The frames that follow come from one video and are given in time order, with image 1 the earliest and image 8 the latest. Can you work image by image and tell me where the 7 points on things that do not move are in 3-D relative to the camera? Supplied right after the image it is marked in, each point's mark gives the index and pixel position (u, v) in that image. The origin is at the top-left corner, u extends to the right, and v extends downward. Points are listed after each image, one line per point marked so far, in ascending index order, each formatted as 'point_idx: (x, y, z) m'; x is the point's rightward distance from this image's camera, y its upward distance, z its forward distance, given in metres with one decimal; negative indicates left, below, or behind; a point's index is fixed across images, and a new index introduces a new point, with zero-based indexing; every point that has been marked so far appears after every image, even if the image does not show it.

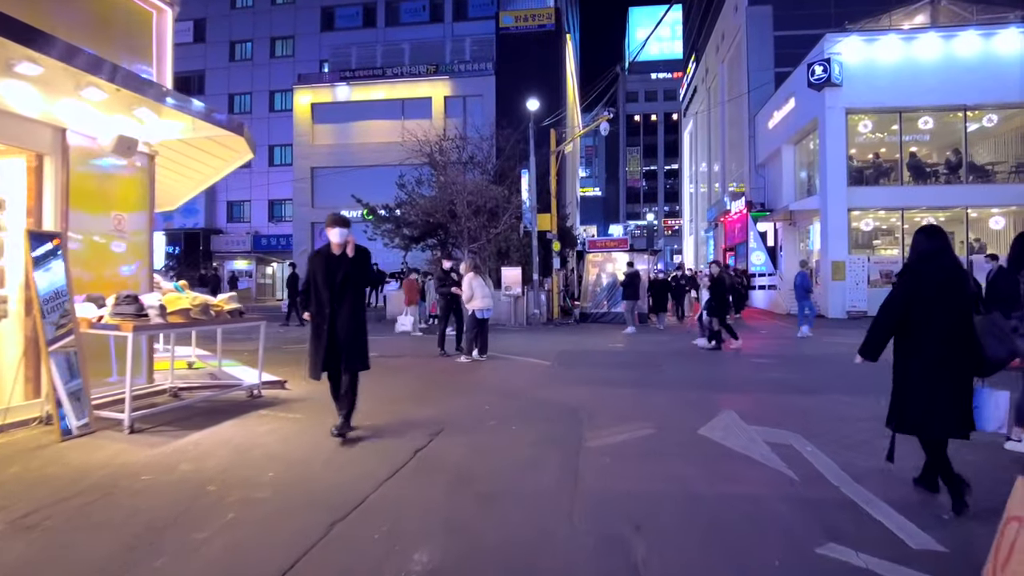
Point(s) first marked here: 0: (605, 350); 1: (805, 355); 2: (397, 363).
0: (+1.9, -1.4, +14.7) m
1: (+6.0, -1.4, +14.0) m
2: (-2.2, -1.5, +12.9) m
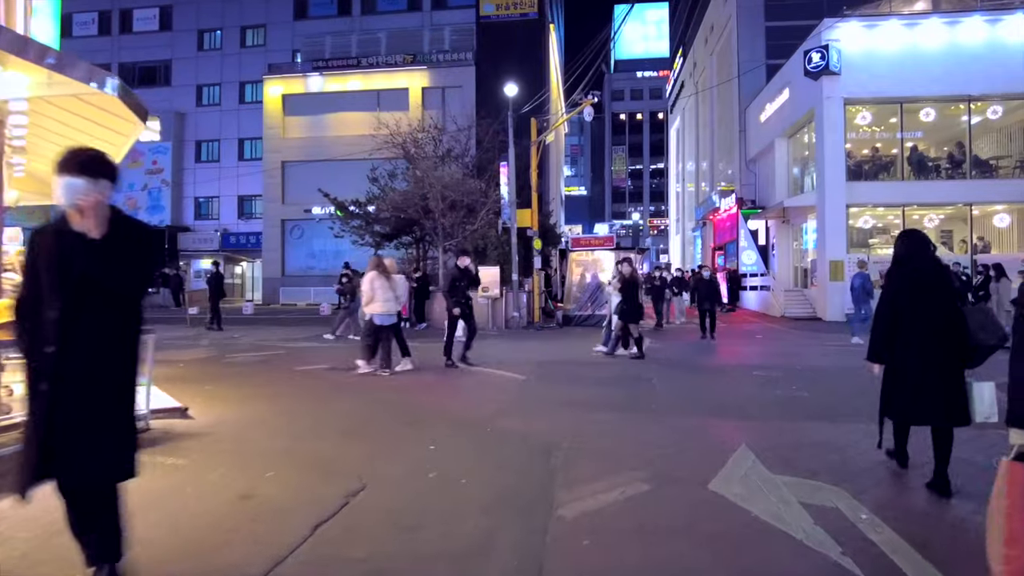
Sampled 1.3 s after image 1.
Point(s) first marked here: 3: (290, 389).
0: (+1.4, -1.4, +13.0) m
1: (+5.5, -1.5, +12.4) m
2: (-2.7, -1.5, +11.1) m
3: (-3.4, -1.6, +10.0) m
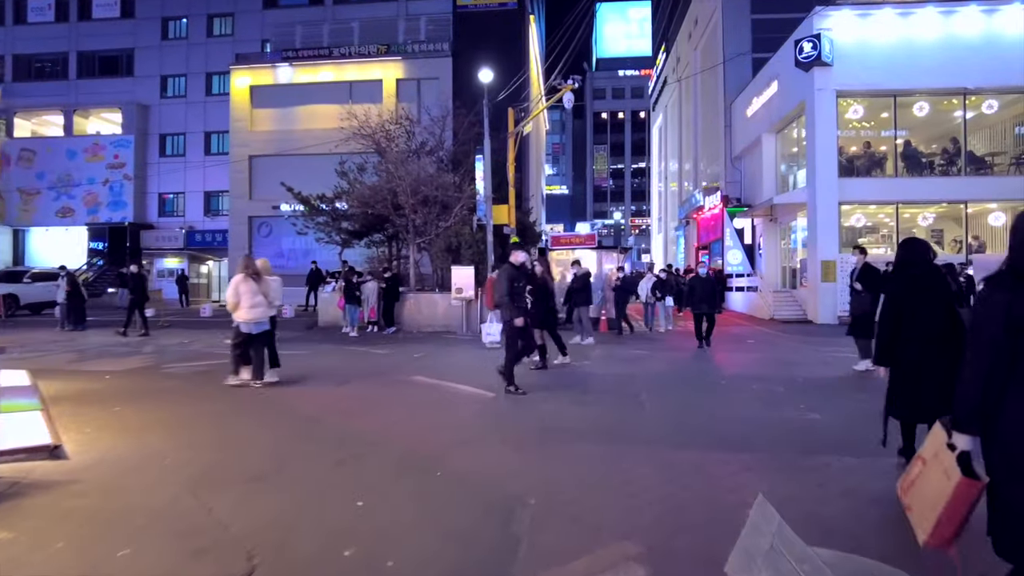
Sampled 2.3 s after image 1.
0: (+0.8, -1.5, +11.6) m
1: (+5.0, -1.5, +11.1) m
2: (-3.2, -1.6, +9.7) m
3: (-3.8, -1.6, +8.5) m
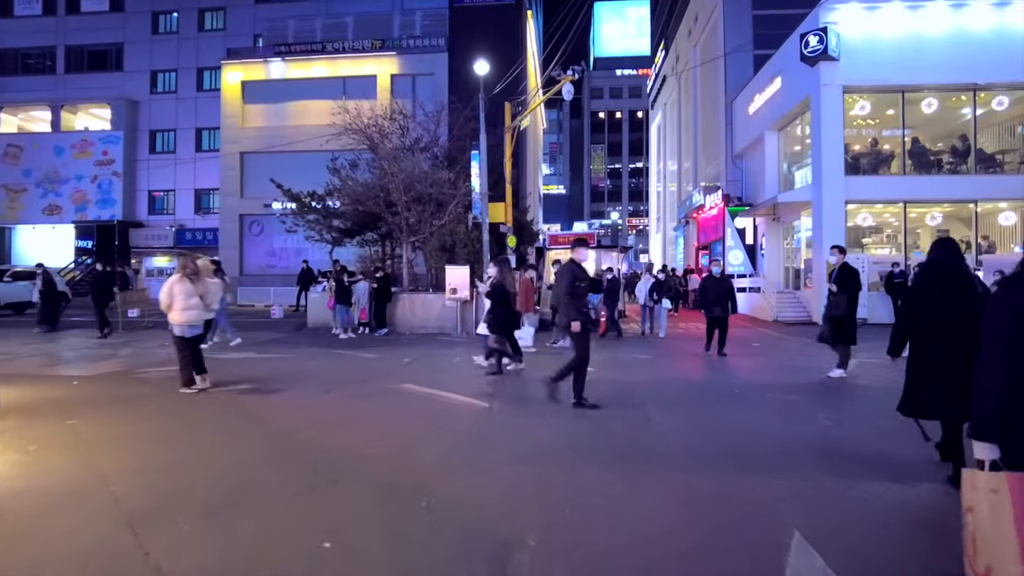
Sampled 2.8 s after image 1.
0: (+0.8, -1.5, +10.9) m
1: (+4.9, -1.6, +10.4) m
2: (-3.2, -1.6, +8.9) m
3: (-3.9, -1.6, +7.8) m
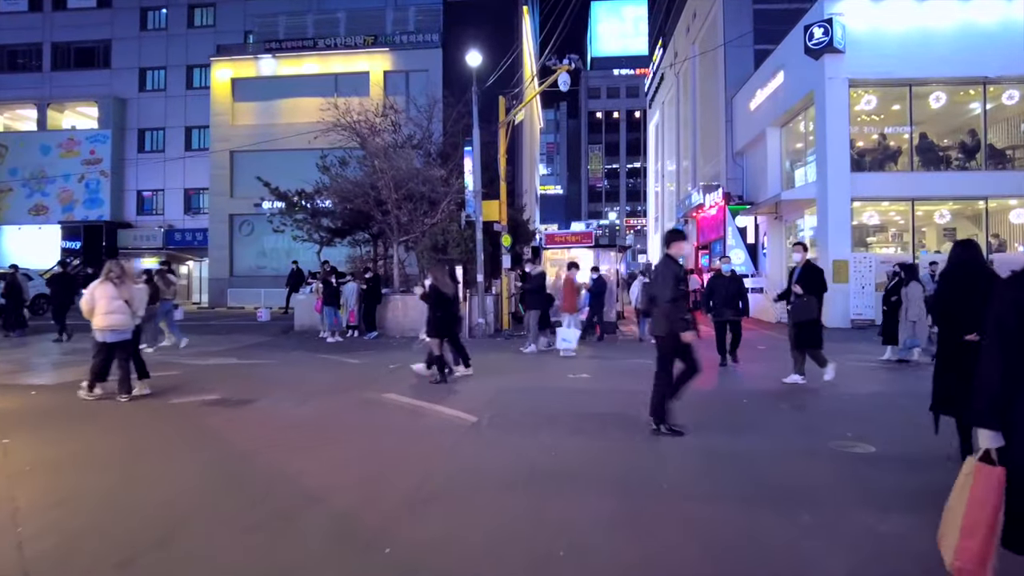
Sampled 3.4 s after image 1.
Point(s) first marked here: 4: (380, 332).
0: (+0.7, -1.5, +10.1) m
1: (+4.8, -1.6, +9.7) m
2: (-3.4, -1.6, +8.1) m
3: (-4.0, -1.6, +7.0) m
4: (-3.9, -1.3, +19.6) m
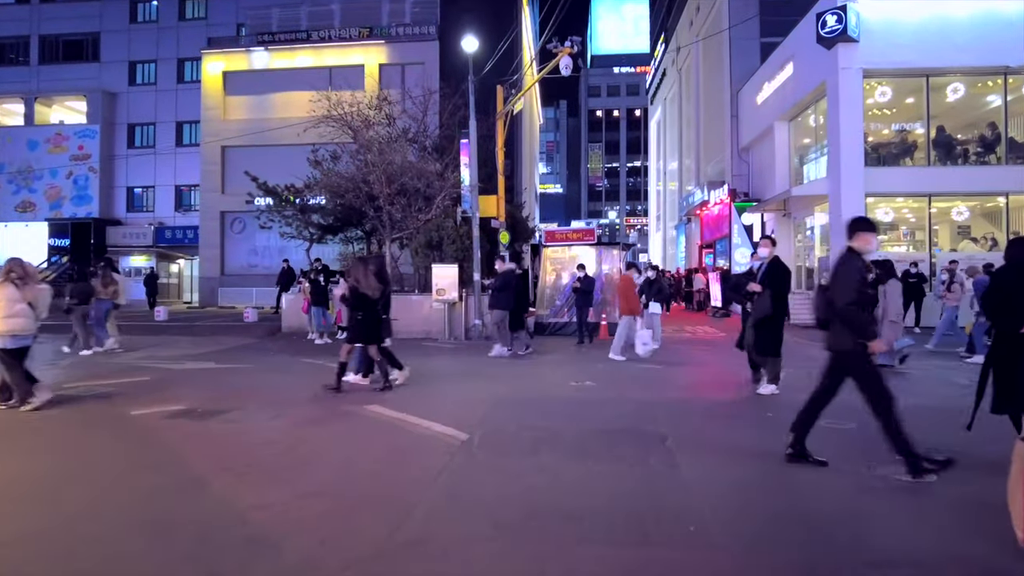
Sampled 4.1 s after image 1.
0: (+0.6, -1.5, +9.2) m
1: (+4.7, -1.6, +8.7) m
2: (-3.4, -1.6, +7.2) m
3: (-4.0, -1.6, +6.0) m
4: (-4.0, -1.3, +18.6) m
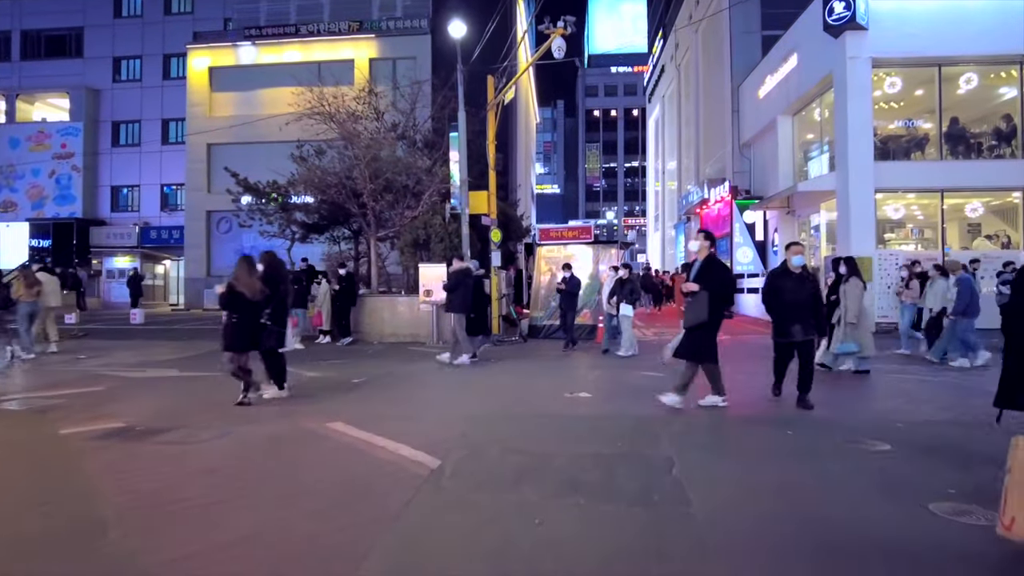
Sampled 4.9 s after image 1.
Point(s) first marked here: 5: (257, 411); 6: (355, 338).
0: (+0.4, -1.5, +8.2) m
1: (+4.6, -1.6, +7.7) m
2: (-3.6, -1.6, +6.2) m
3: (-4.2, -1.6, +5.0) m
4: (-4.2, -1.3, +17.6) m
5: (-3.2, -1.6, +8.3) m
6: (-4.2, -1.4, +17.7) m
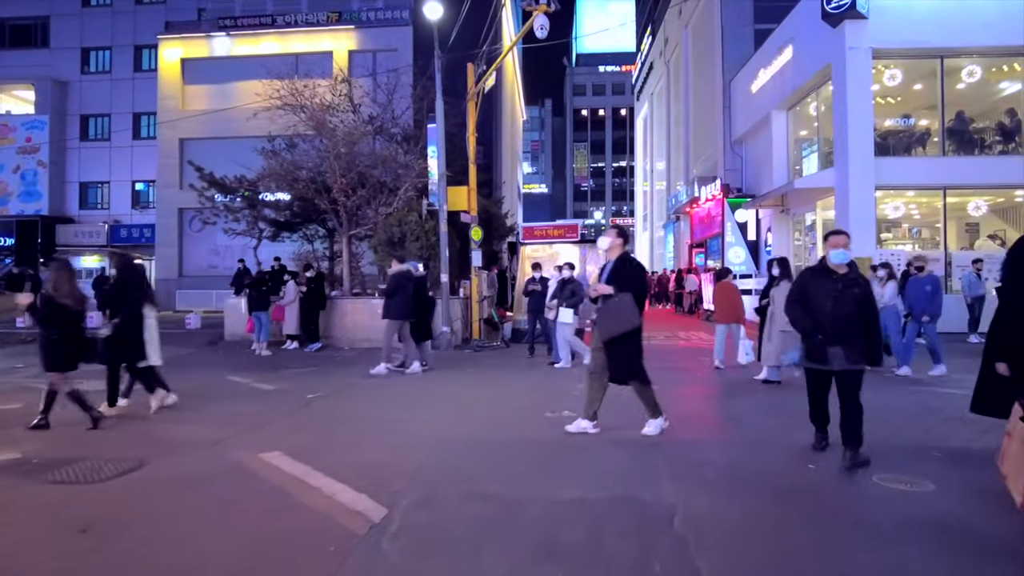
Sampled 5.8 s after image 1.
0: (+0.1, -1.6, +7.1) m
1: (+4.3, -1.6, +6.7) m
2: (-3.8, -1.7, +5.0) m
3: (-4.4, -1.7, +3.8) m
4: (-4.7, -1.4, +16.4) m
5: (-3.5, -1.6, +7.1) m
6: (-4.7, -1.4, +16.5) m
